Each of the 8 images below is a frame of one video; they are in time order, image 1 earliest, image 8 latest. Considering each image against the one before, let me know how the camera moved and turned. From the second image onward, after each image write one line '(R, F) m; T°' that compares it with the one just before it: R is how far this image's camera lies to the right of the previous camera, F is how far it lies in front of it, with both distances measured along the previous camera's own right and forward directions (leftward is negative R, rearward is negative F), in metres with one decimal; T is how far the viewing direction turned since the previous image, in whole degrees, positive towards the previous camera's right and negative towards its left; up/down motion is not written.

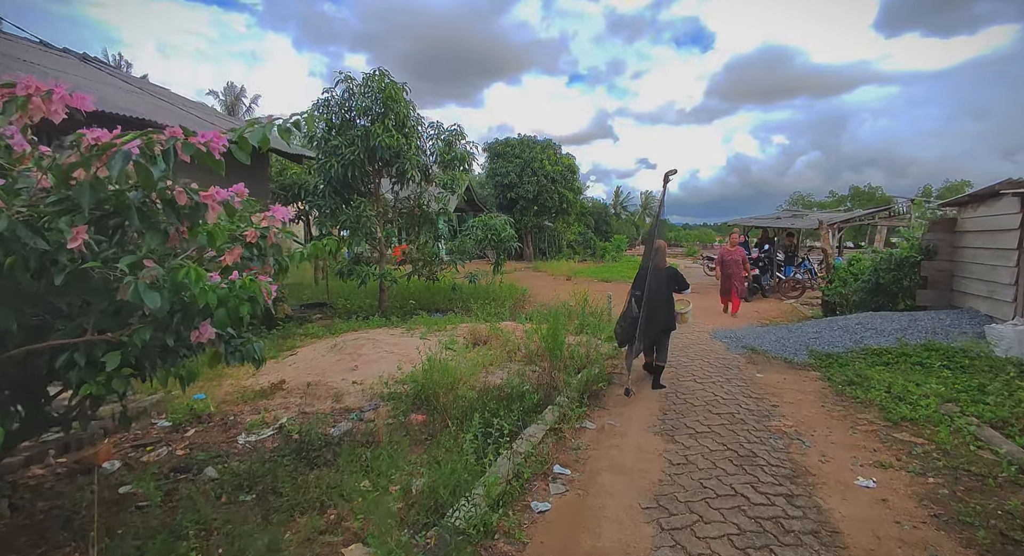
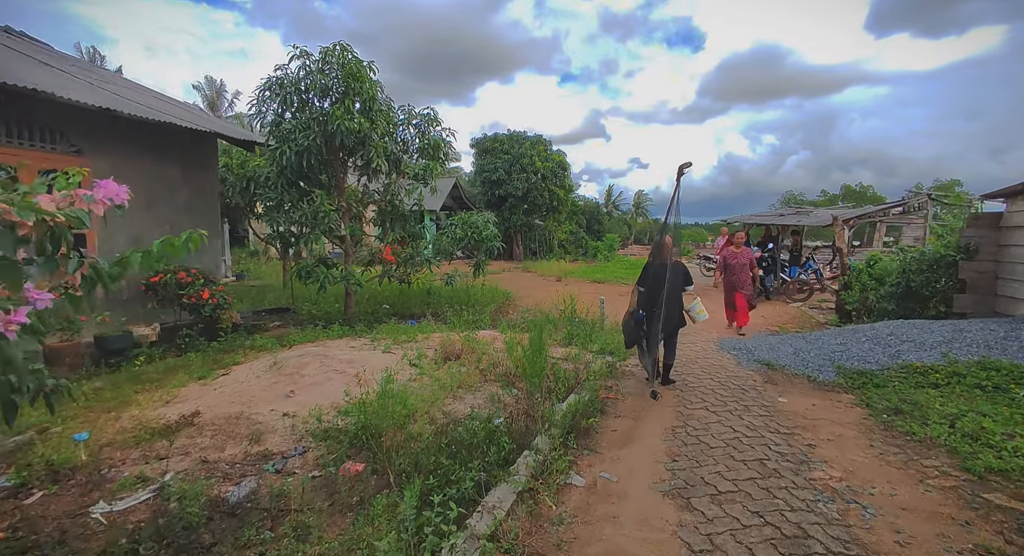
(+0.2, +1.0) m; +1°
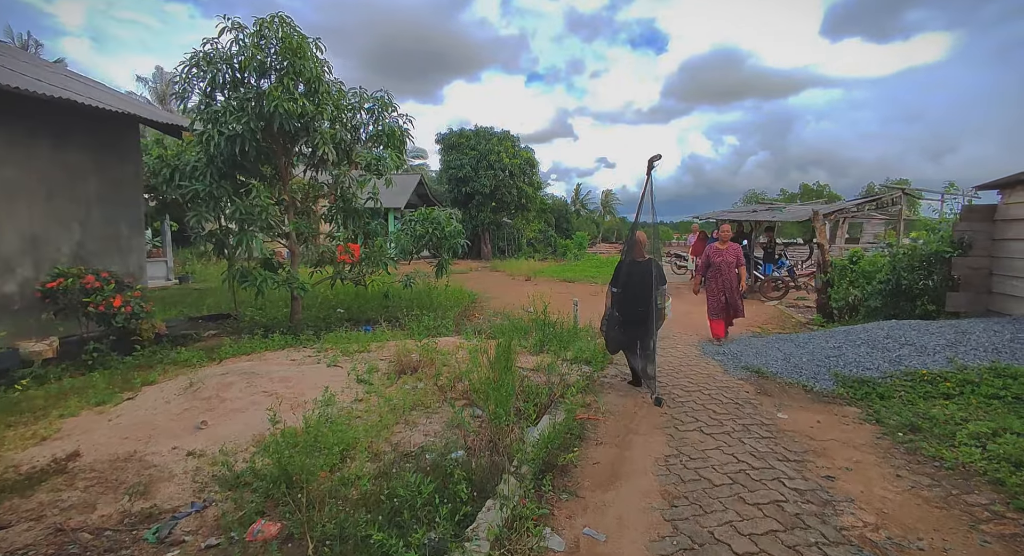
(+0.1, +0.7) m; +4°
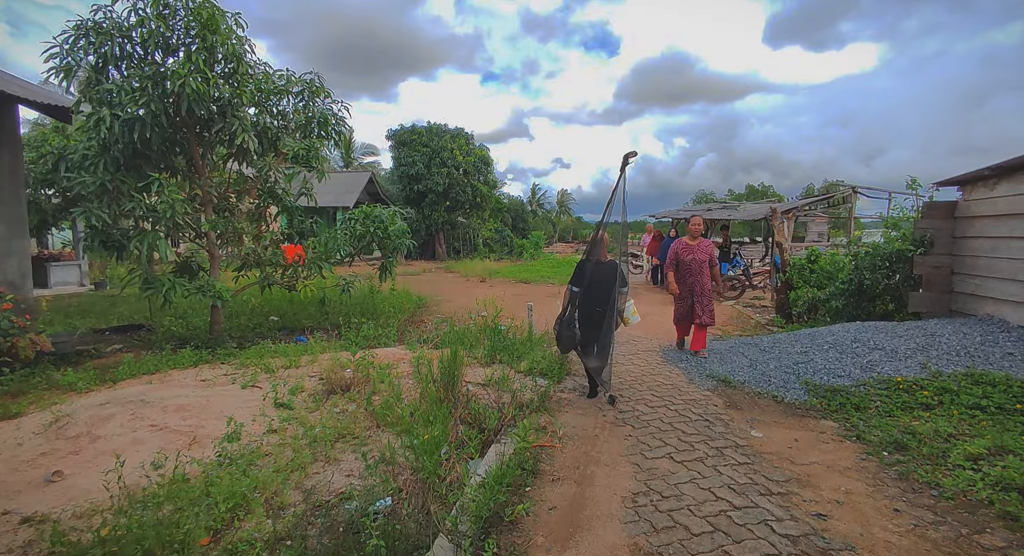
(+0.1, +0.6) m; +5°
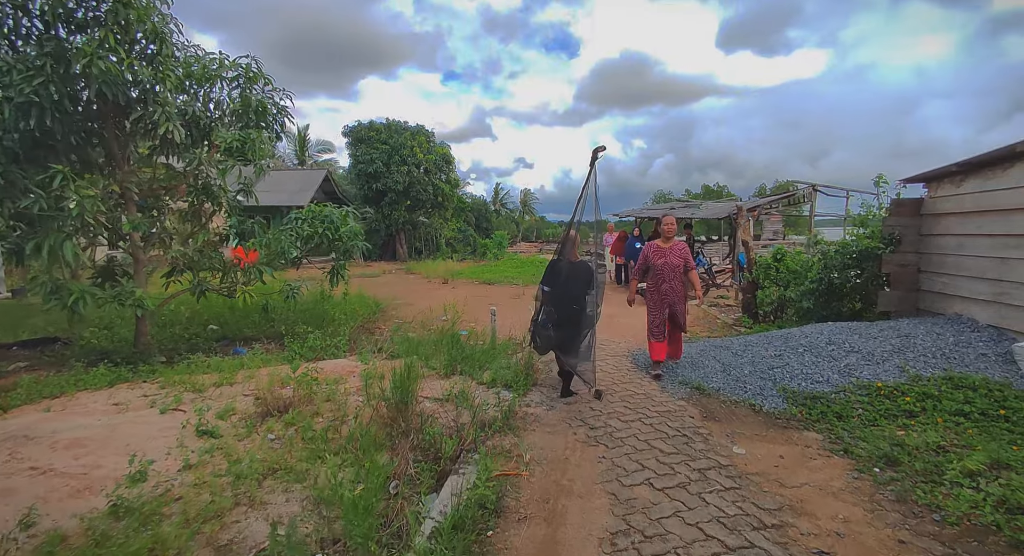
(0.0, +0.4) m; +4°
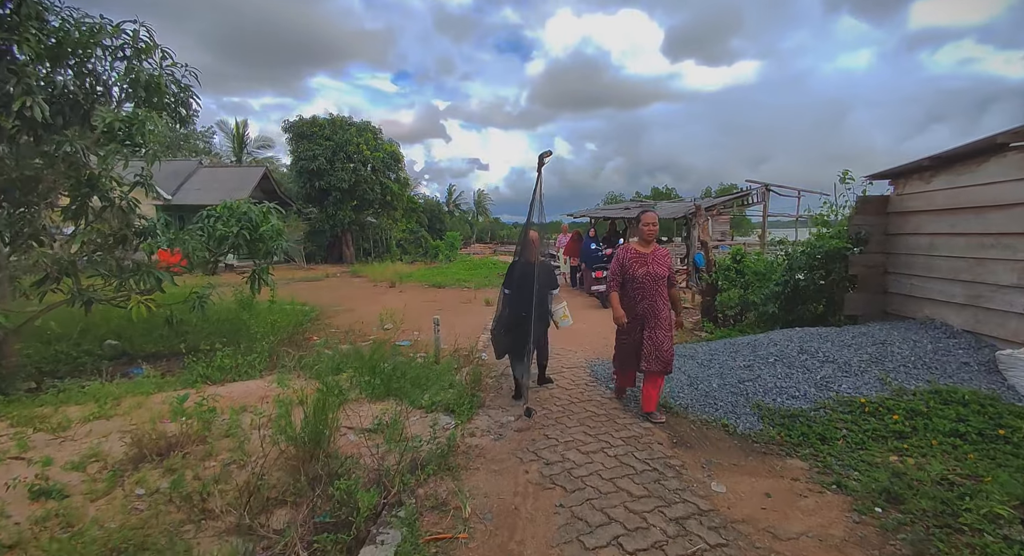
(+0.1, +0.6) m; +5°
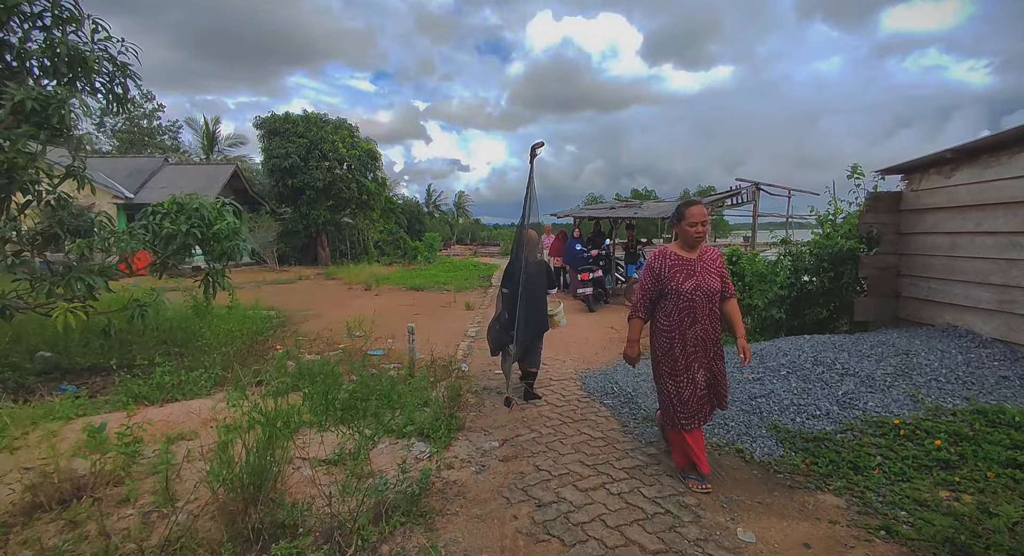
(0.0, +0.5) m; +2°
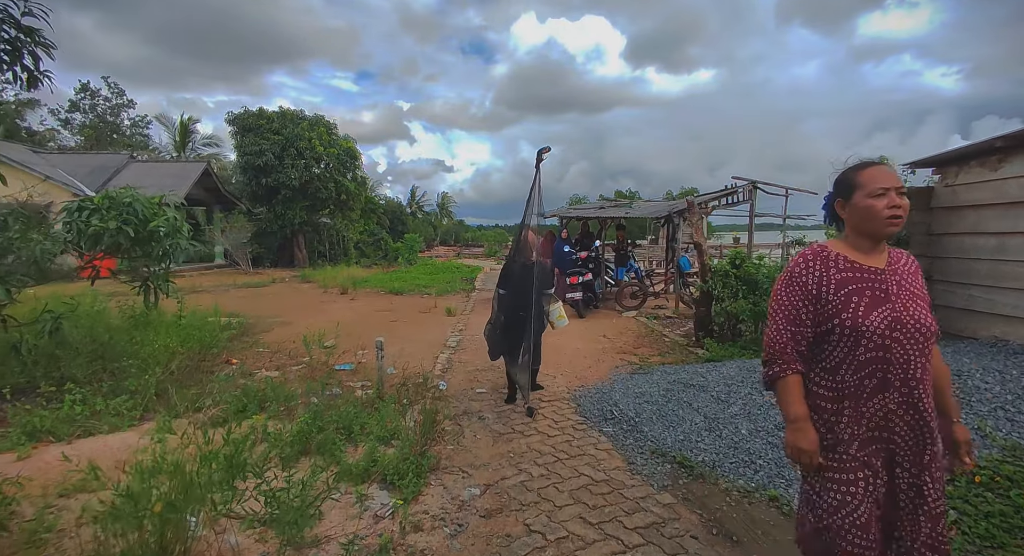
(0.0, +0.6) m; +2°
